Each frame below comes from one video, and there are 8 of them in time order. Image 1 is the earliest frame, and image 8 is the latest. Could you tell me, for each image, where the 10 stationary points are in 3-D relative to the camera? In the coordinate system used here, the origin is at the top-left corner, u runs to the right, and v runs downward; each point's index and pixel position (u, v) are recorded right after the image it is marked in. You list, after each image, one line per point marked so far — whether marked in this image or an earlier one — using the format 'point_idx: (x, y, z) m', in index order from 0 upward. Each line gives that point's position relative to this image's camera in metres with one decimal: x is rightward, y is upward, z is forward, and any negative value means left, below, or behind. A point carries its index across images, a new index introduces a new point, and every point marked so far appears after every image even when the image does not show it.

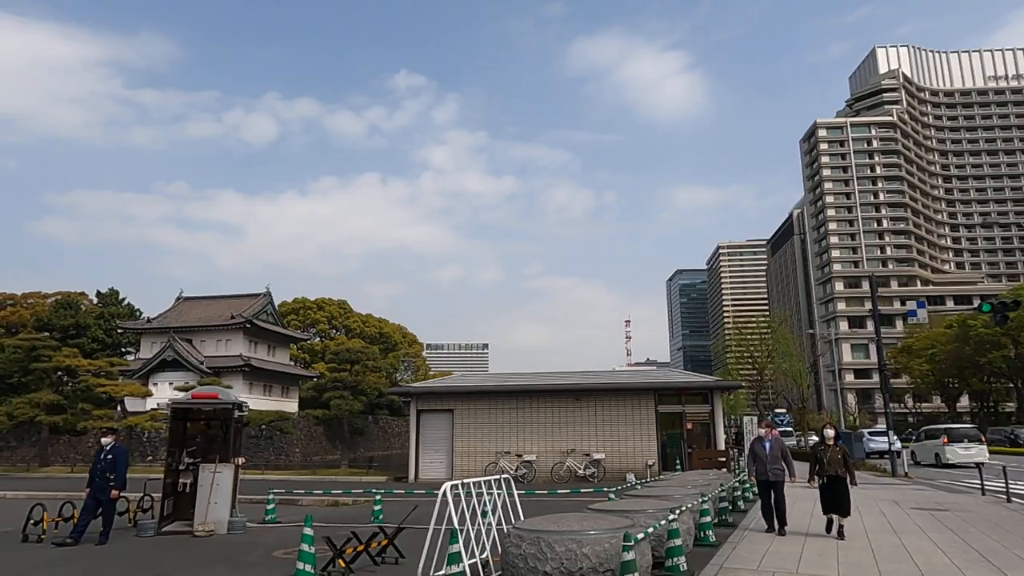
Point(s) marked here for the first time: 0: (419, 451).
0: (-2.8, -4.8, +19.8) m
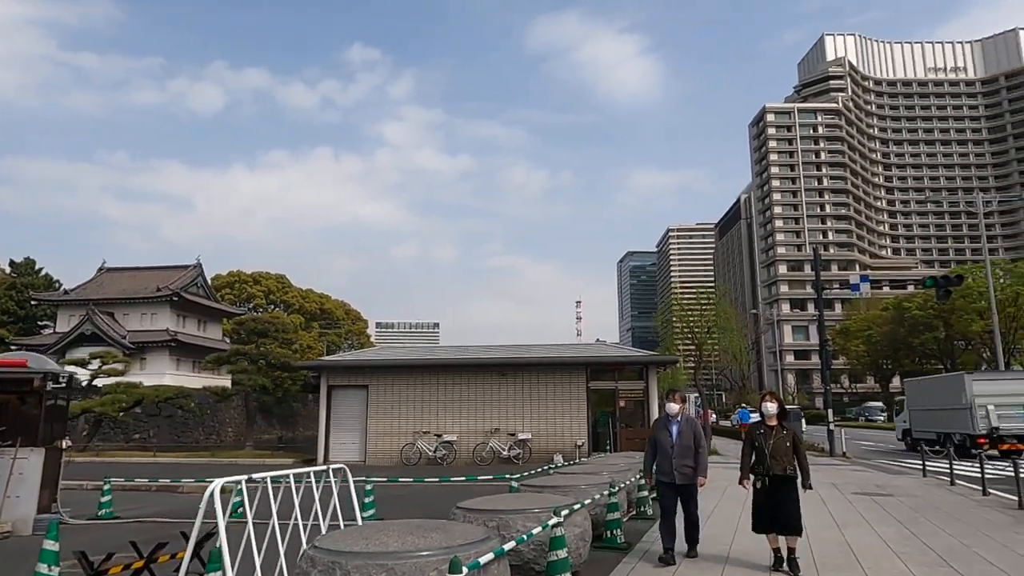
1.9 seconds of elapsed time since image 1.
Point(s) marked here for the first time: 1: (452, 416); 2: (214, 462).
0: (-4.9, -3.8, +18.0) m
1: (-1.6, -3.4, +17.6) m
2: (-8.1, -4.7, +18.3) m
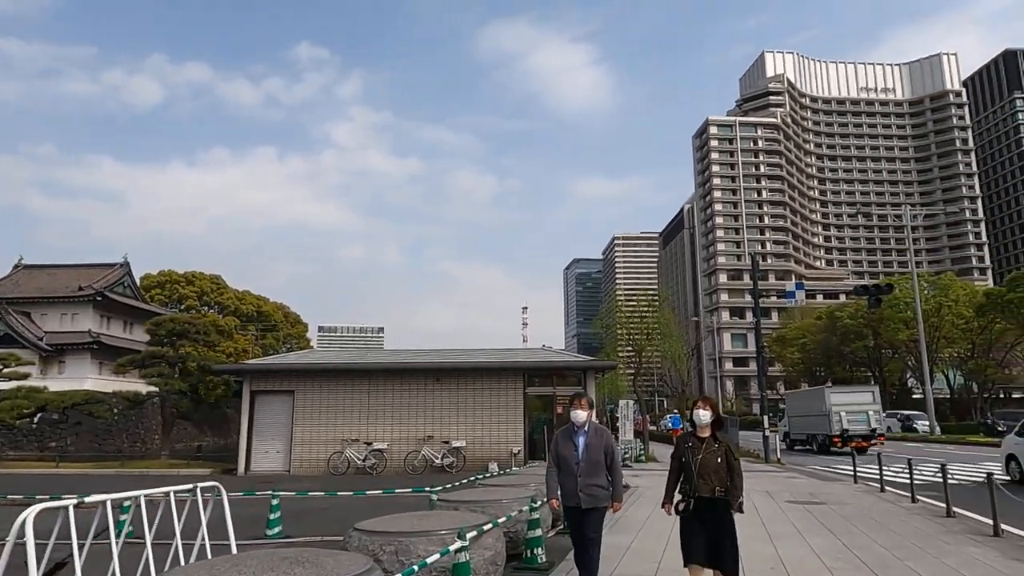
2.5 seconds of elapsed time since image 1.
0: (-6.6, -3.8, +17.0) m
1: (-3.2, -3.4, +16.9) m
2: (-9.8, -4.7, +17.1) m
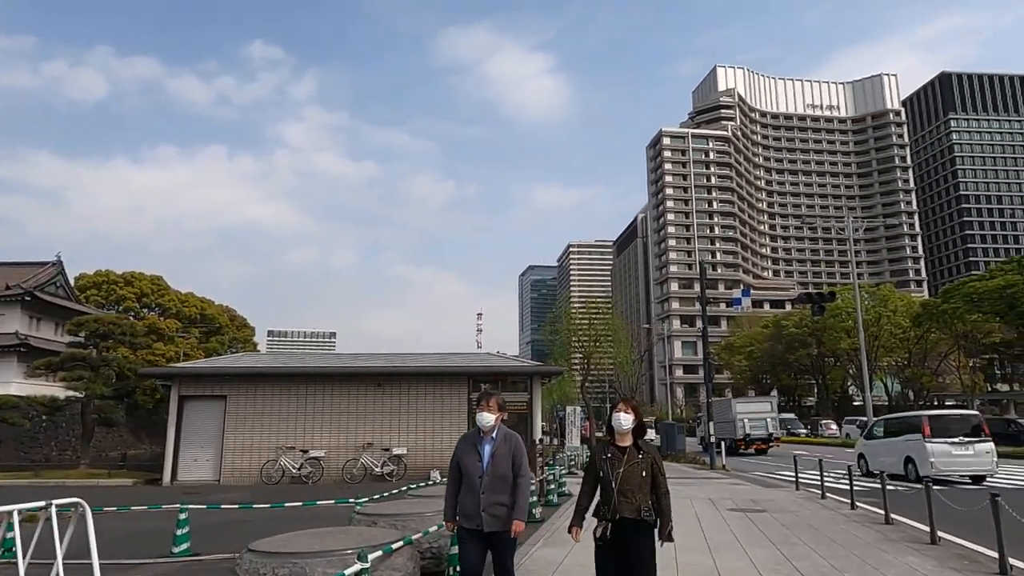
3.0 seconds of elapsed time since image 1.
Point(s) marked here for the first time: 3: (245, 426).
0: (-7.9, -3.8, +16.1) m
1: (-4.6, -3.4, +16.2) m
2: (-11.2, -4.6, +15.9) m
3: (-6.4, -3.3, +16.1) m
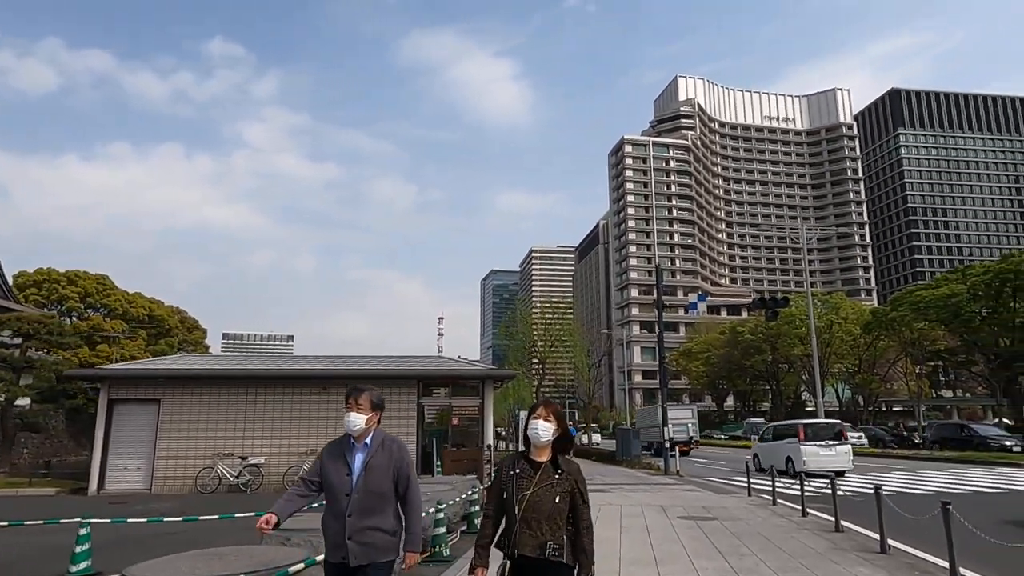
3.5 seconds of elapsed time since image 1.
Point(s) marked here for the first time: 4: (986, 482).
0: (-9.1, -3.7, +15.1) m
1: (-5.7, -3.4, +15.4) m
2: (-12.4, -4.5, +14.8) m
3: (-7.5, -3.3, +15.3) m
4: (+11.9, -4.9, +16.9) m
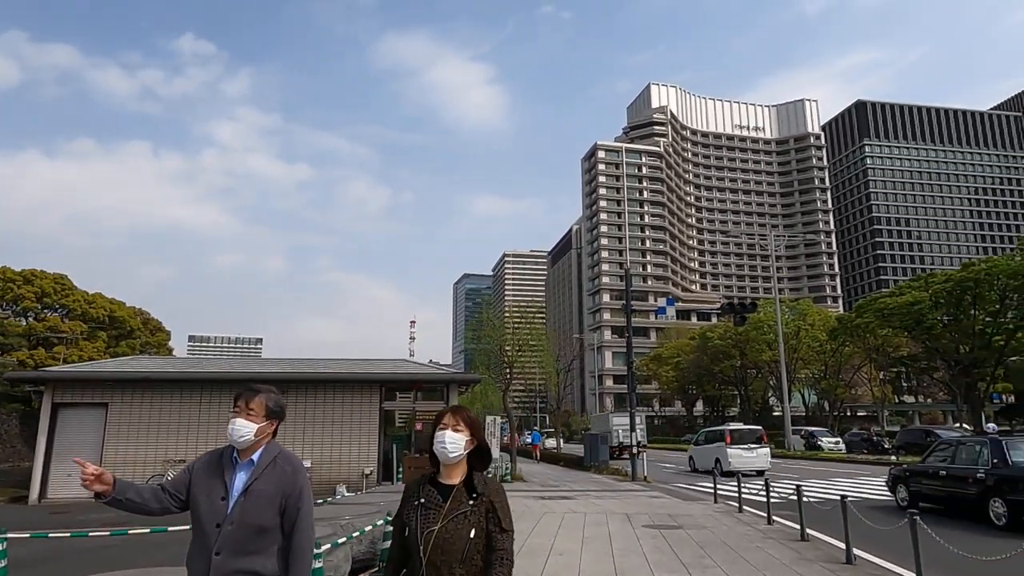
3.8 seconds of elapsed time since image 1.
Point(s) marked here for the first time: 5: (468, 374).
0: (-9.9, -3.7, +14.4) m
1: (-6.5, -3.4, +14.9) m
2: (-13.1, -4.4, +13.9) m
3: (-8.3, -3.2, +14.6) m
4: (+11.0, -5.0, +17.0) m
5: (-1.0, -2.0, +15.7) m
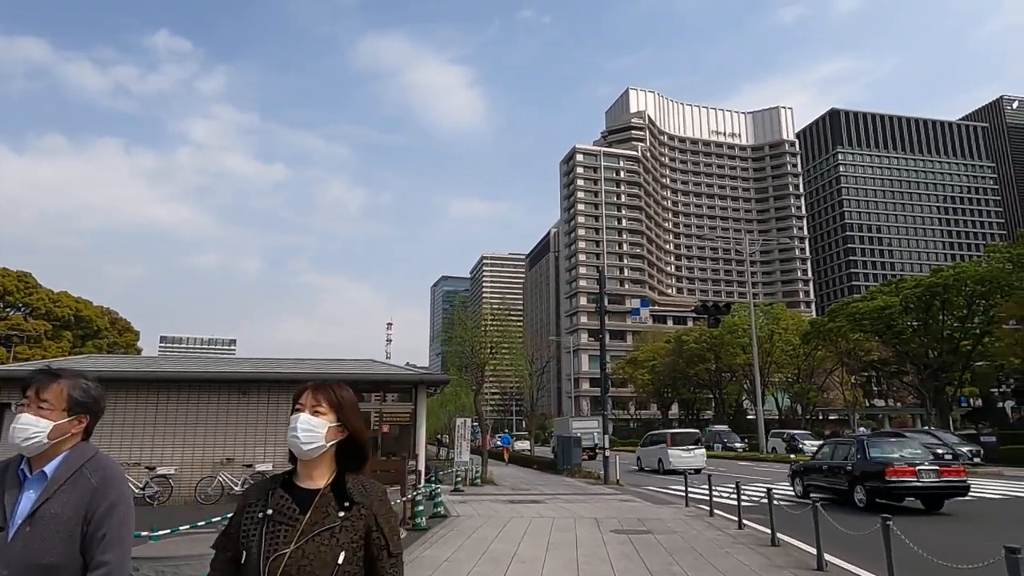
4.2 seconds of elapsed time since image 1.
0: (-10.5, -3.6, +13.7) m
1: (-7.2, -3.3, +14.3) m
2: (-13.8, -4.3, +13.1) m
3: (-9.0, -3.1, +14.0) m
4: (+10.2, -5.1, +17.0) m
5: (-1.7, -2.0, +15.3) m
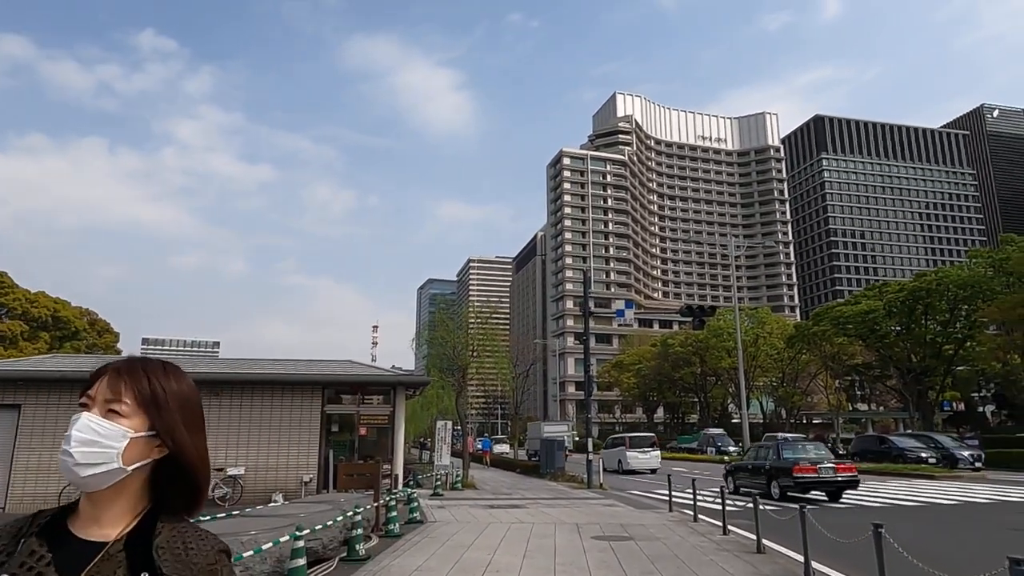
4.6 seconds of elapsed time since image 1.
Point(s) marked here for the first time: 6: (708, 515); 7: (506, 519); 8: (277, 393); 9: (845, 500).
0: (-10.9, -3.5, +13.2) m
1: (-7.6, -3.3, +13.8) m
2: (-14.2, -4.2, +12.5) m
3: (-9.4, -3.1, +13.5) m
4: (+9.8, -5.1, +16.8) m
5: (-2.1, -2.0, +14.9) m
6: (+3.5, -4.0, +11.9) m
7: (-0.1, -4.0, +11.5) m
8: (-5.1, -2.3, +14.5) m
9: (+7.9, -5.0, +15.8) m
